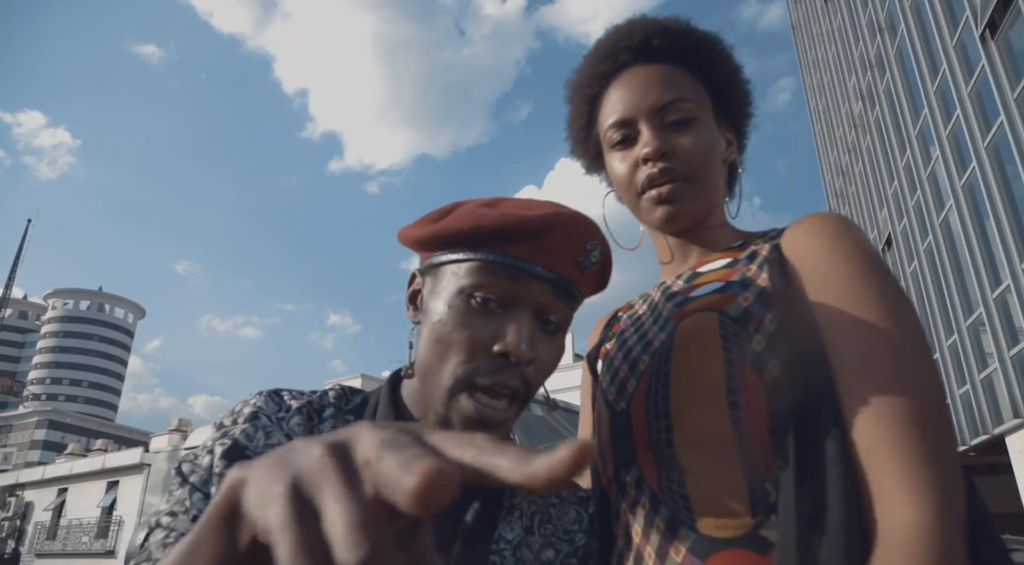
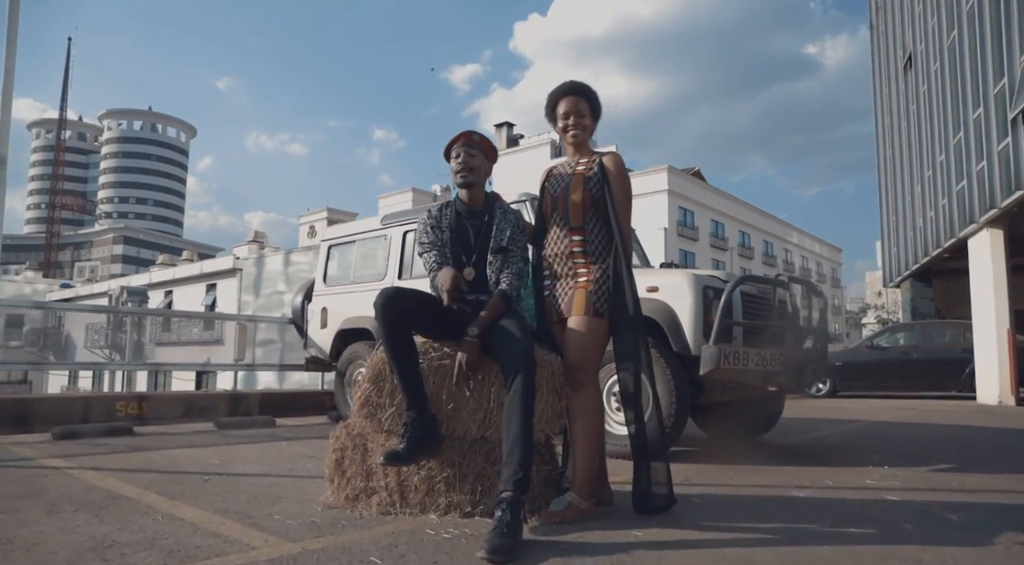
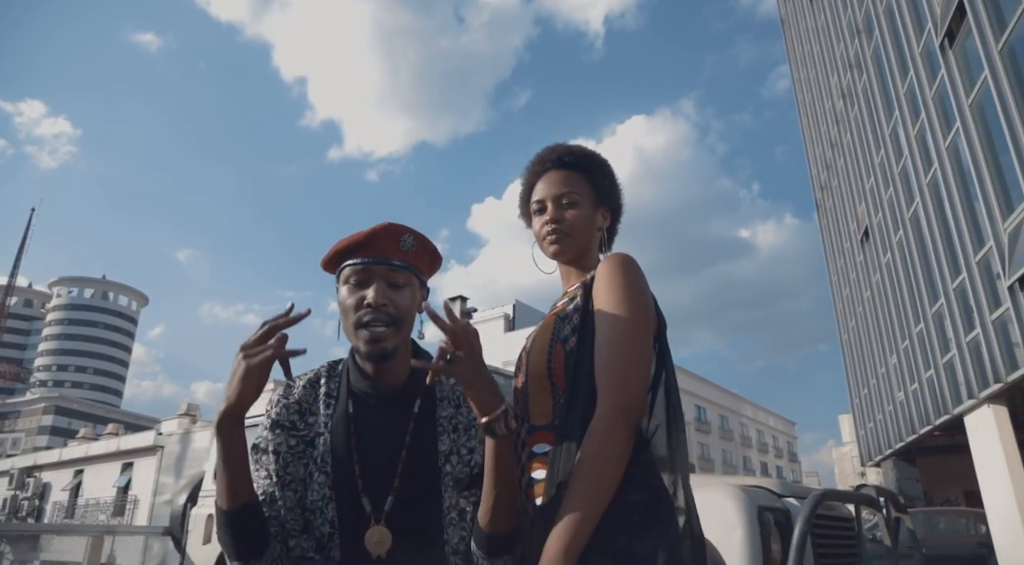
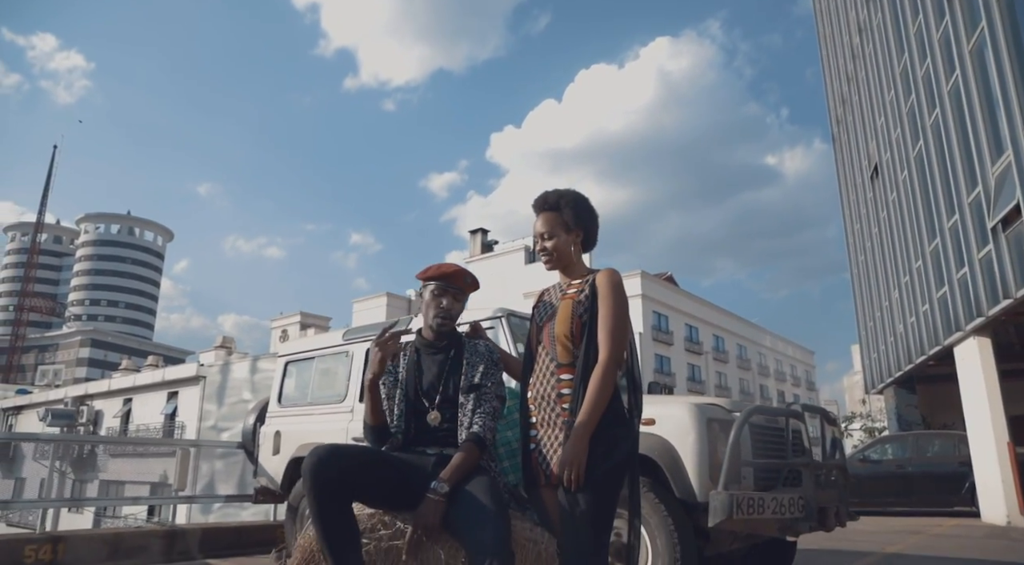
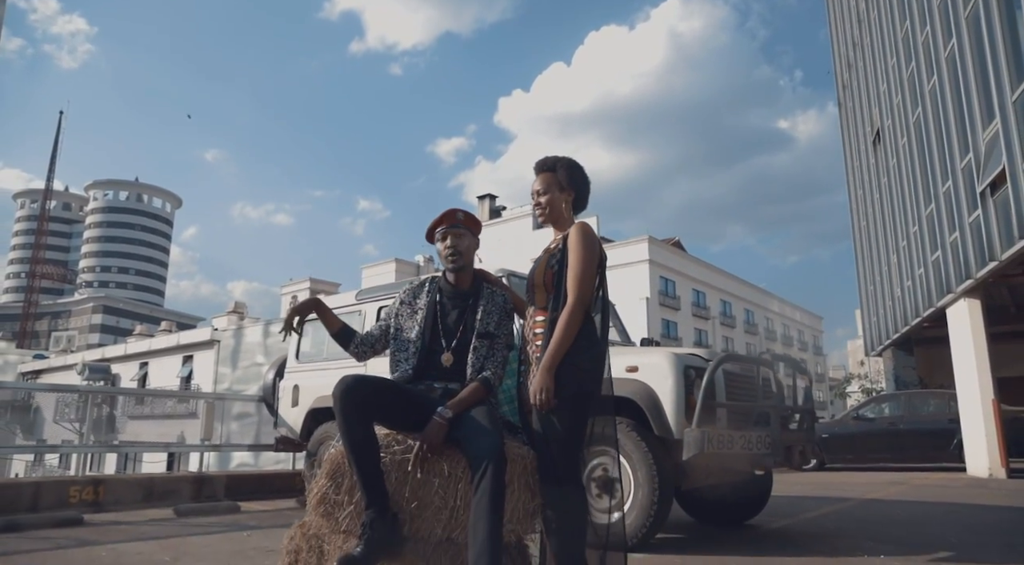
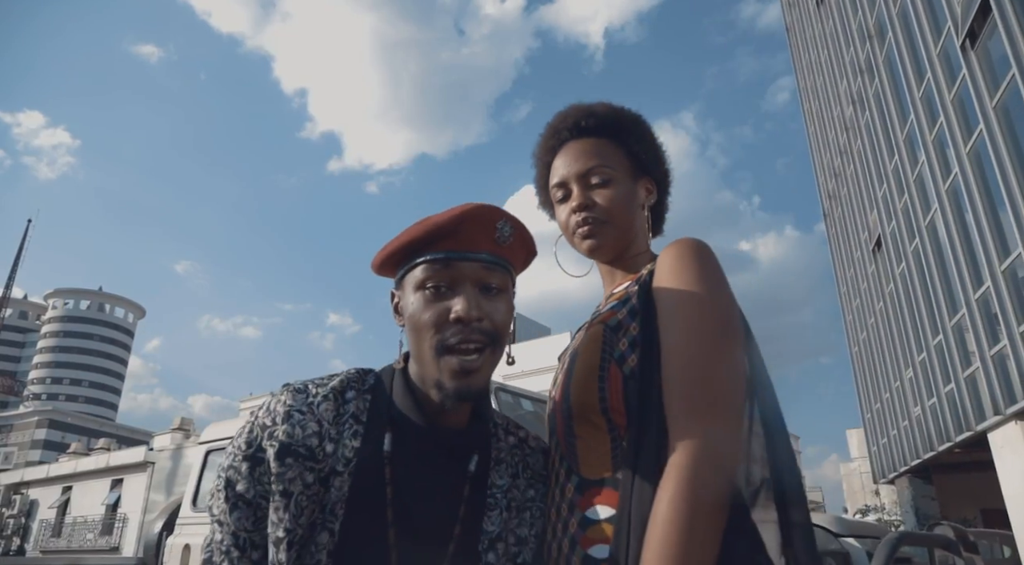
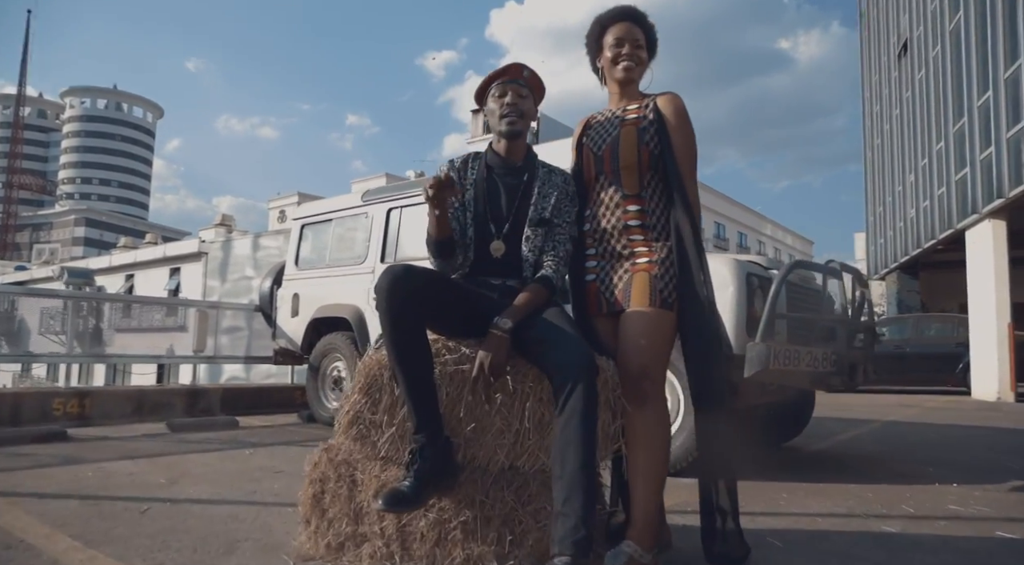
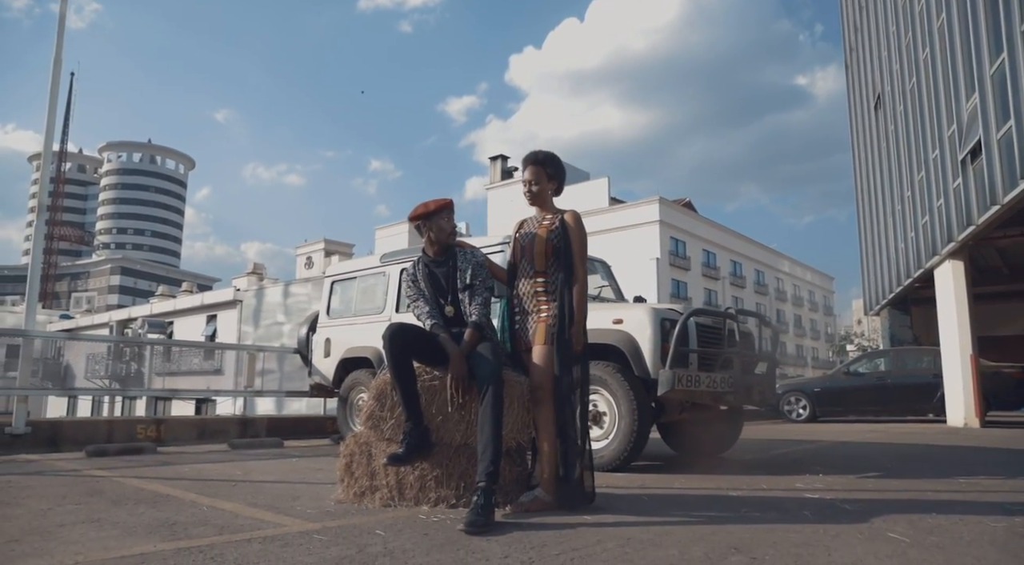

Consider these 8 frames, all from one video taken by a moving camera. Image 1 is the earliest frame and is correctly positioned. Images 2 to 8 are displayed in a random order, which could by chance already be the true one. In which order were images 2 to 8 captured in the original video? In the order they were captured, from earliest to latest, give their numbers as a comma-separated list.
6, 3, 4, 5, 8, 2, 7
